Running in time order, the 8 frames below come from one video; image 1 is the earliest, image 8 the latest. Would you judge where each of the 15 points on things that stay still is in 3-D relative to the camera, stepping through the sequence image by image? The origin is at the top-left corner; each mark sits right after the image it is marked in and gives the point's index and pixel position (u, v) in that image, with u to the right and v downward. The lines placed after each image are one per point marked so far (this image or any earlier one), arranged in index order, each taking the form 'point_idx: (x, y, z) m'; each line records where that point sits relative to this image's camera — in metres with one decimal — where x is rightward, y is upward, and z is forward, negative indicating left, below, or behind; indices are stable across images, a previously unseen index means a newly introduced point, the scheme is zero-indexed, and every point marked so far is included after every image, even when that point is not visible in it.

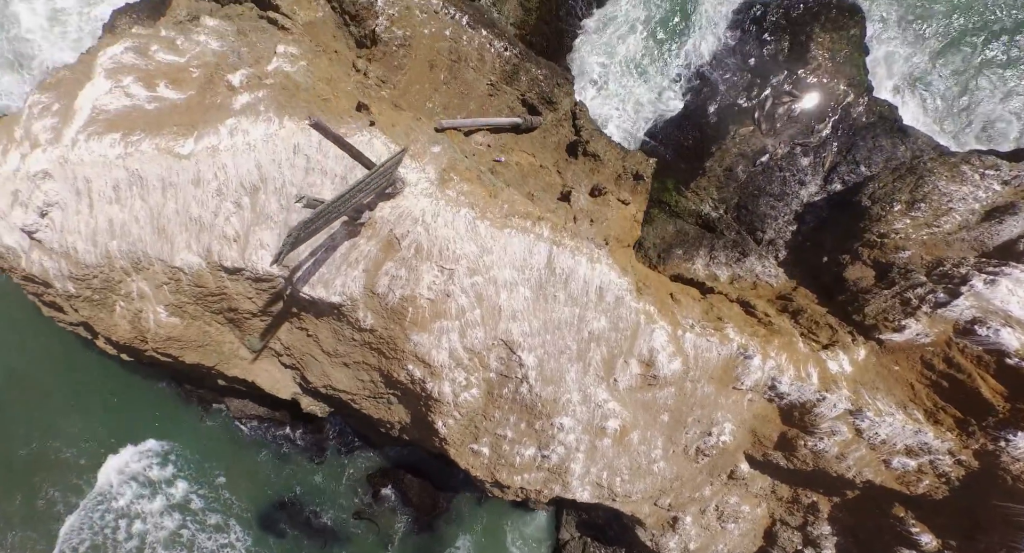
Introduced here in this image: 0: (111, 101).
0: (-7.9, +3.3, +13.5) m
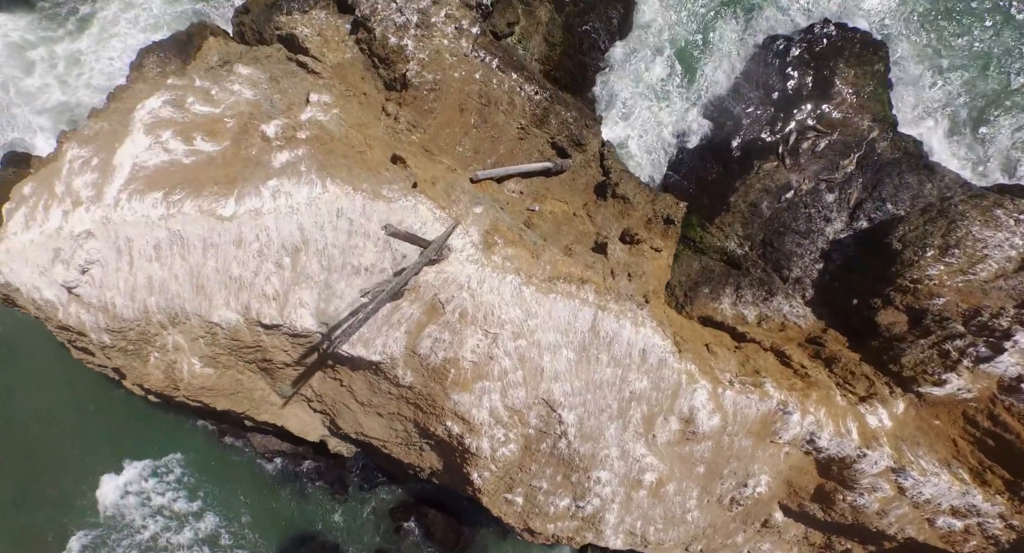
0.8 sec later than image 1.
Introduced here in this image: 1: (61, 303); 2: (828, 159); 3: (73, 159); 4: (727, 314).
0: (-7.2, +2.3, +13.5) m
1: (-8.8, -0.5, +13.1) m
2: (+9.2, +3.5, +19.7) m
3: (-8.9, +2.3, +13.6) m
4: (+5.5, -0.9, +17.5) m
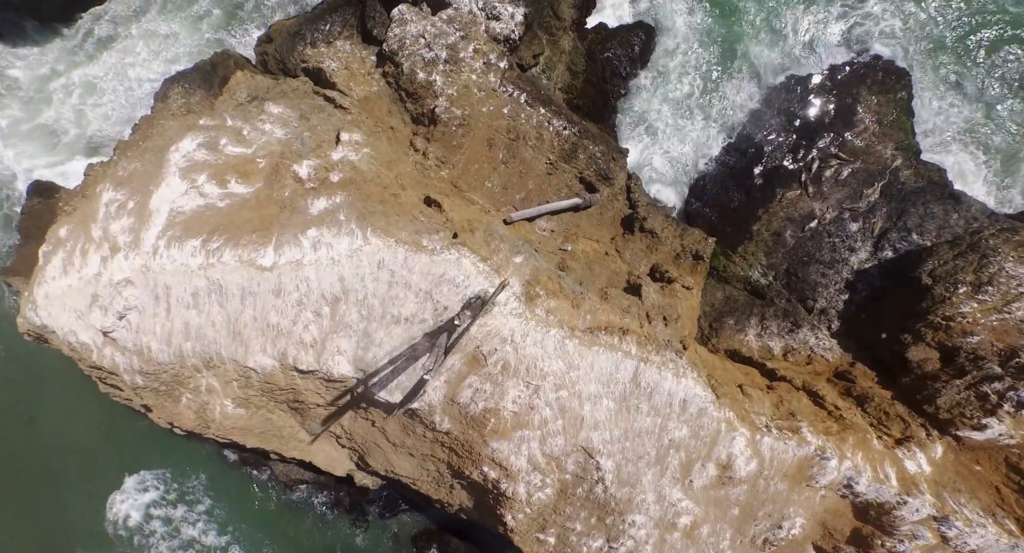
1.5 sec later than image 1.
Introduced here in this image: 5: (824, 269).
0: (-6.5, +1.4, +13.5) m
1: (-8.1, -1.4, +13.1) m
2: (+9.9, +2.6, +19.6) m
3: (-8.2, +1.5, +13.6) m
4: (+6.2, -1.8, +17.4) m
5: (+8.7, +0.2, +18.8) m
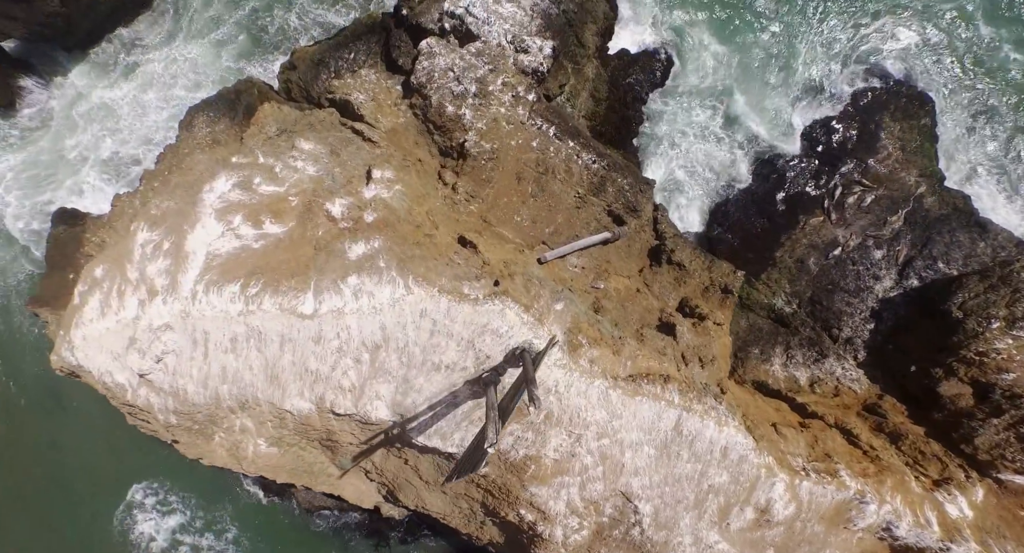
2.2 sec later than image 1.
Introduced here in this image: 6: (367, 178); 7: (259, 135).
0: (-5.8, +0.6, +13.4) m
1: (-7.5, -2.2, +13.1) m
2: (+10.6, +1.8, +19.6) m
3: (-7.5, +0.7, +13.6) m
4: (+6.9, -2.6, +17.4) m
5: (+9.4, -0.6, +18.8) m
6: (-3.1, +2.1, +14.6) m
7: (-6.2, +3.4, +16.3) m
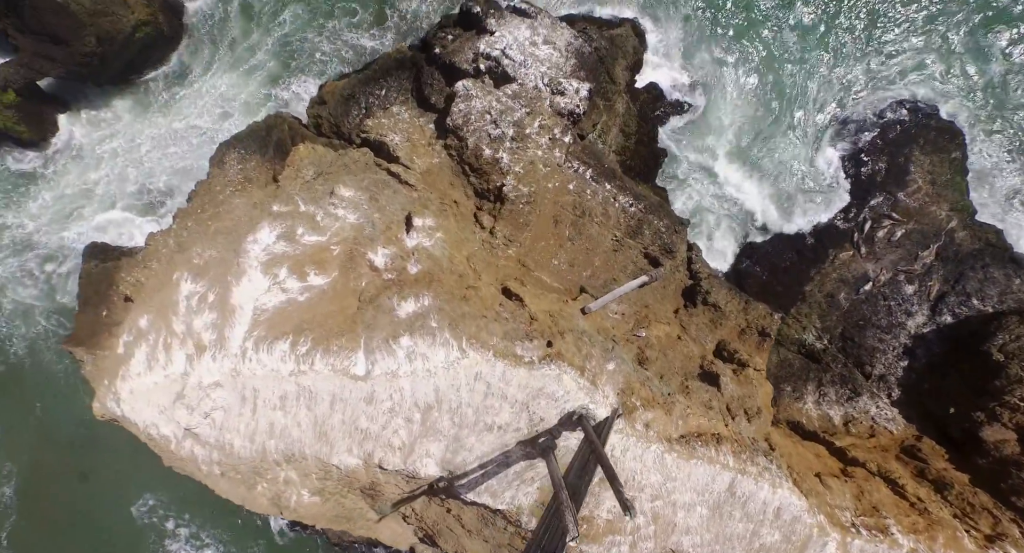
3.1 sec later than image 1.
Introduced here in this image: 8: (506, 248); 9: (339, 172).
0: (-4.9, -0.4, +13.5) m
1: (-6.6, -3.2, +13.1) m
2: (+11.5, +0.8, +19.6) m
3: (-6.6, -0.4, +13.6) m
4: (+7.8, -3.6, +17.4) m
5: (+10.3, -1.6, +18.8) m
6: (-2.2, +1.1, +14.6) m
7: (-5.3, +2.4, +16.4) m
8: (-0.1, +0.7, +15.9) m
9: (-4.3, +2.6, +16.5) m
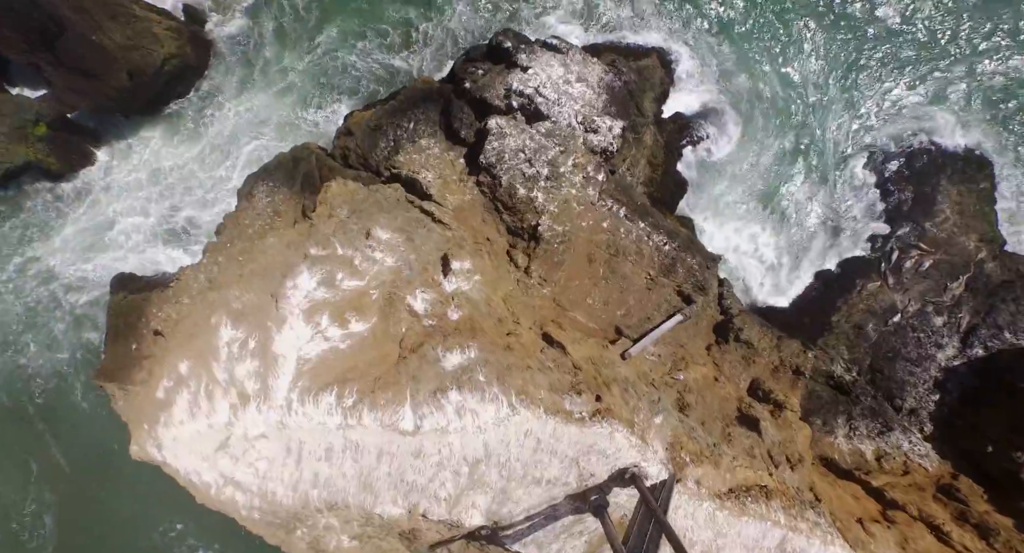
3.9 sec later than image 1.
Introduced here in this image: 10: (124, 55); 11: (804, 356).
0: (-4.1, -1.4, +13.5) m
1: (-5.7, -4.1, +13.1) m
2: (+12.4, -0.2, +19.5) m
3: (-5.8, -1.3, +13.6) m
4: (+8.6, -4.6, +17.3) m
5: (+11.2, -2.5, +18.7) m
6: (-1.4, +0.1, +14.6) m
7: (-4.4, +1.4, +16.4) m
8: (+0.7, -0.3, +15.9) m
9: (-3.4, +1.7, +16.5) m
10: (-10.9, +6.2, +18.8) m
11: (+7.5, -2.1, +17.2) m
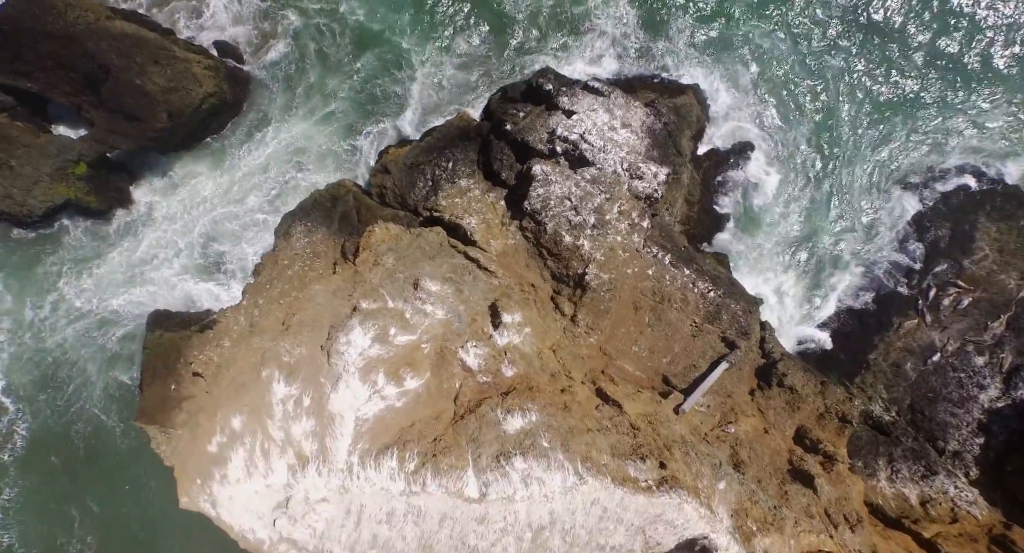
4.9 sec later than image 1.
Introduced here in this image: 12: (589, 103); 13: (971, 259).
0: (-3.0, -2.5, +13.4) m
1: (-4.6, -5.3, +13.1) m
2: (+13.5, -1.3, +19.4) m
3: (-4.7, -2.5, +13.6) m
4: (+9.8, -5.7, +17.2) m
5: (+12.3, -3.7, +18.6) m
6: (-0.3, -1.0, +14.6) m
7: (-3.3, +0.3, +16.4) m
8: (+1.8, -1.4, +15.9) m
9: (-2.3, +0.5, +16.5) m
10: (-9.8, +5.1, +18.9) m
11: (+8.6, -3.2, +17.1) m
12: (+2.0, +4.6, +17.8) m
13: (+13.8, +0.5, +20.0) m
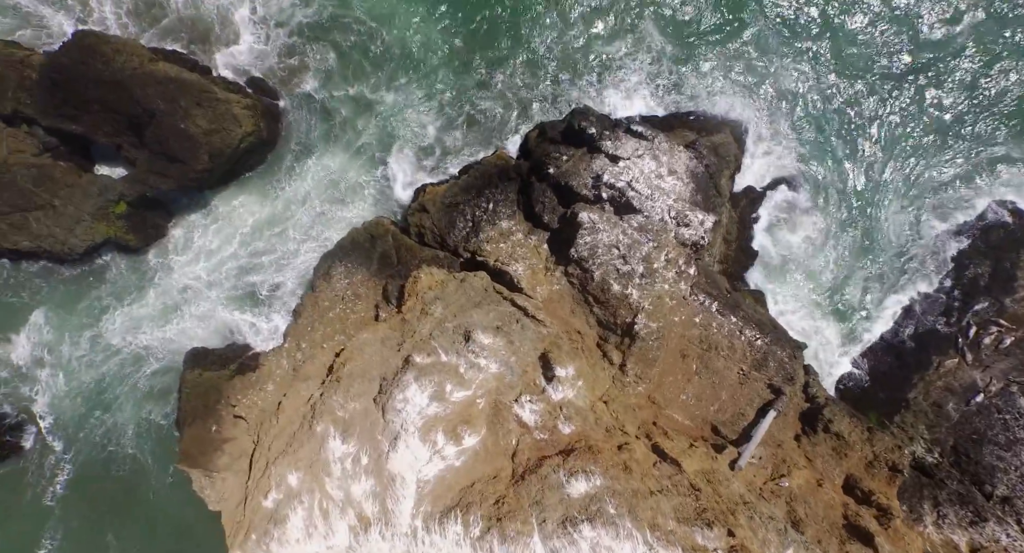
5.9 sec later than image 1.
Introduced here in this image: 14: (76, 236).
0: (-1.8, -3.6, +13.4) m
1: (-3.5, -6.4, +13.1) m
2: (+14.7, -2.5, +19.3) m
3: (-3.5, -3.6, +13.6) m
4: (+10.9, -6.9, +17.1) m
5: (+13.5, -4.9, +18.4) m
6: (+0.8, -2.1, +14.6) m
7: (-2.2, -0.9, +16.4) m
8: (+3.0, -2.6, +15.8) m
9: (-1.2, -0.7, +16.5) m
10: (-8.6, +3.8, +19.0) m
11: (+9.8, -4.4, +17.0) m
12: (+3.2, +3.4, +17.8) m
13: (+15.0, -0.7, +19.9) m
14: (-12.5, +1.1, +19.2) m
